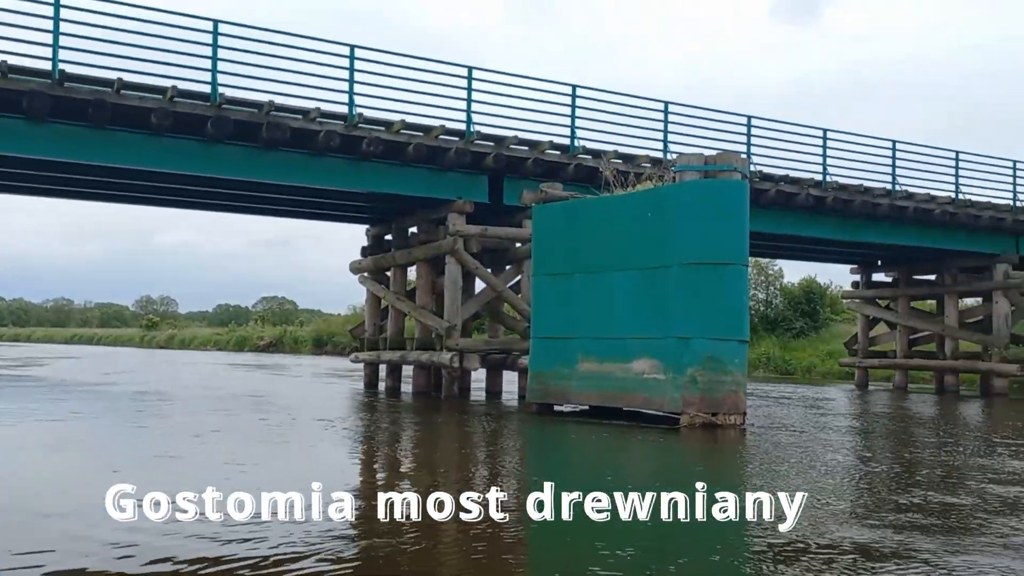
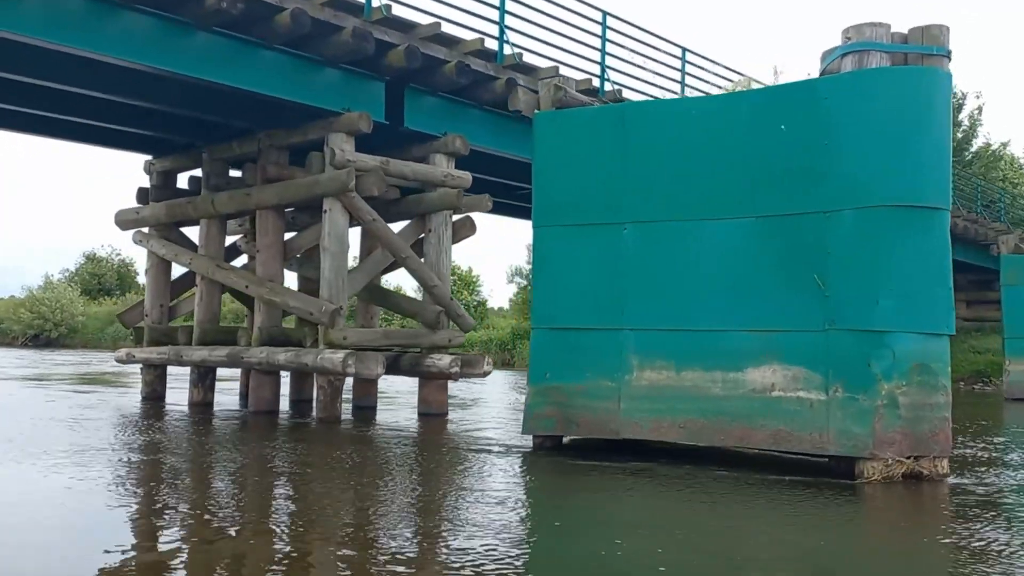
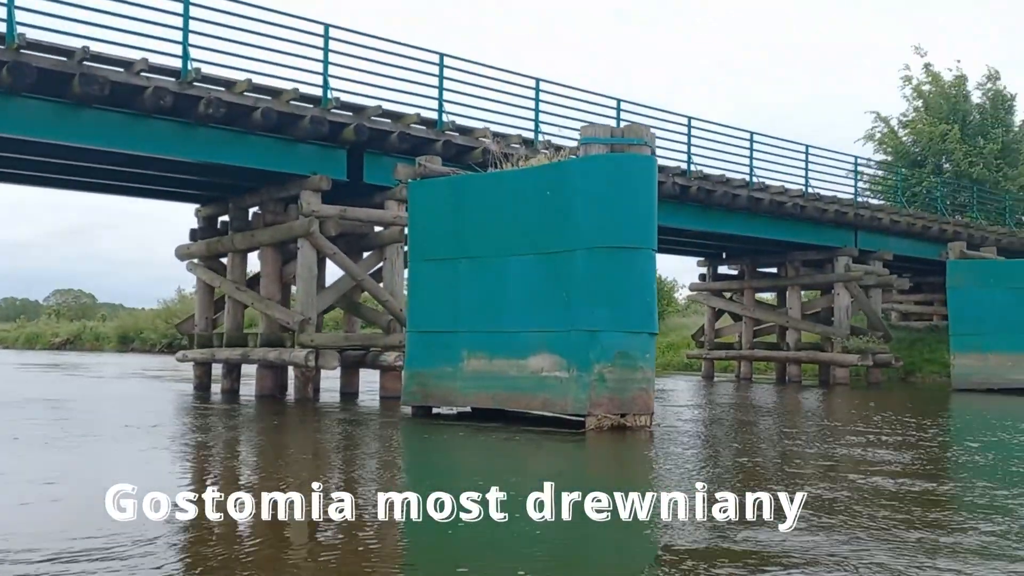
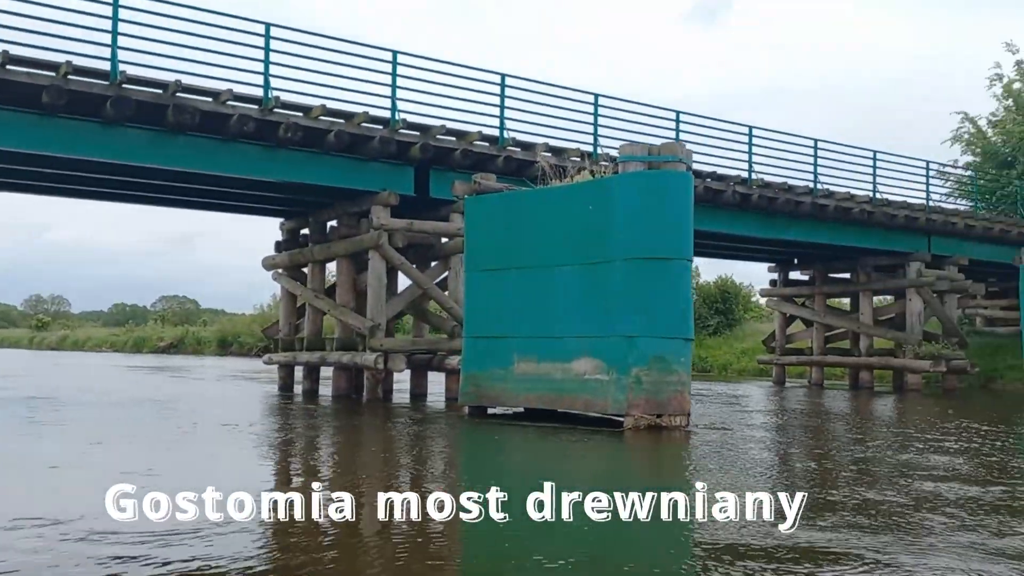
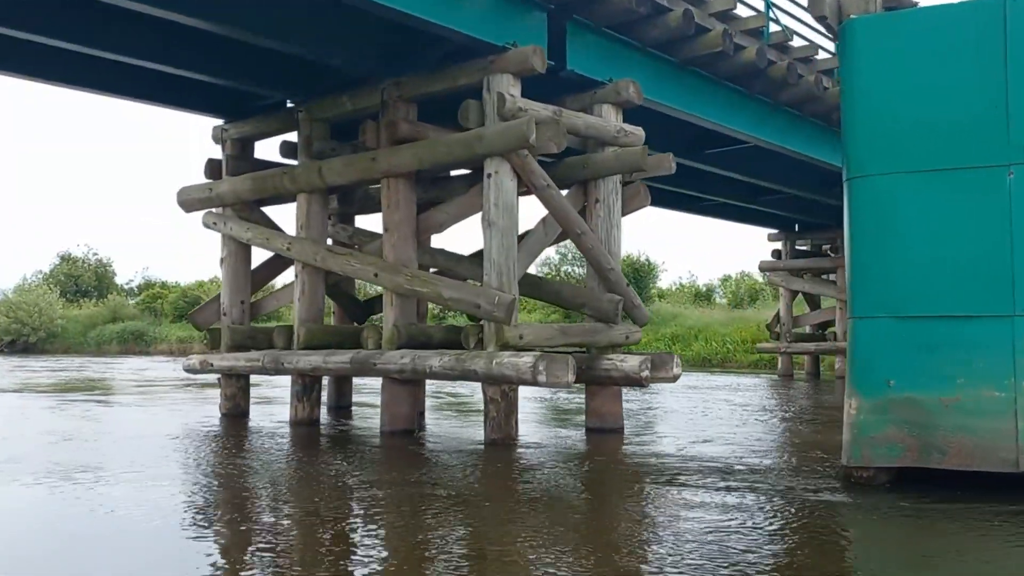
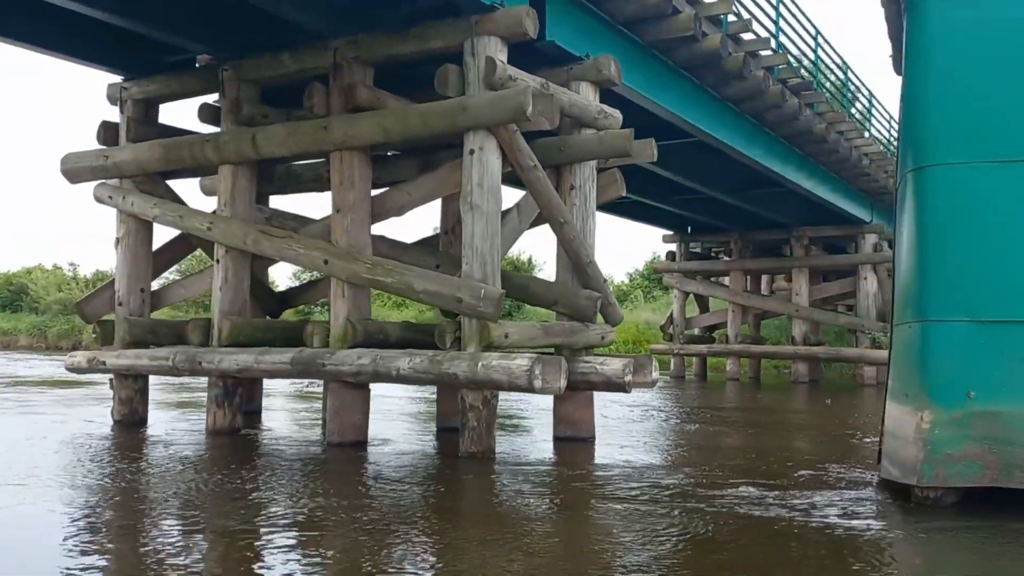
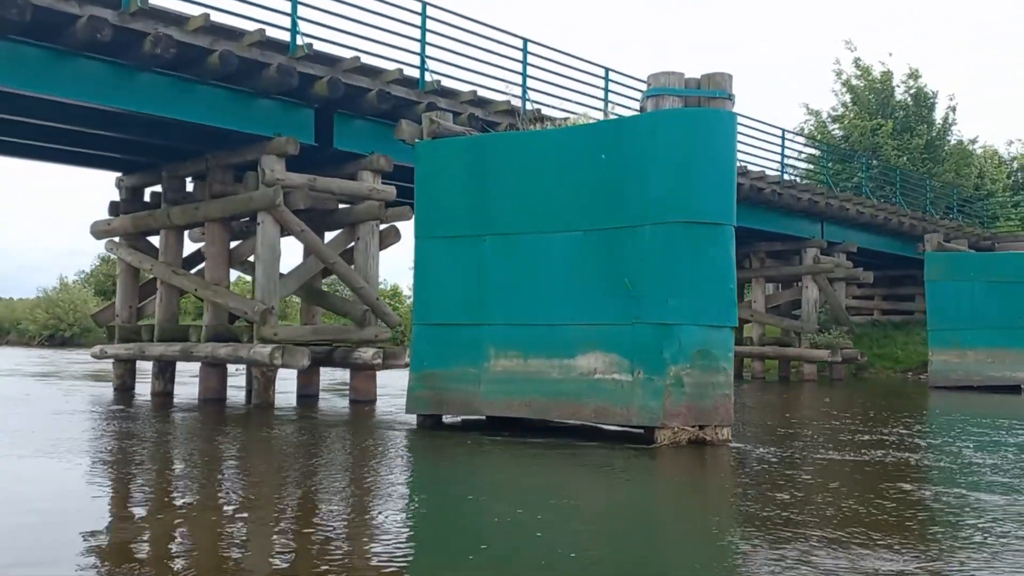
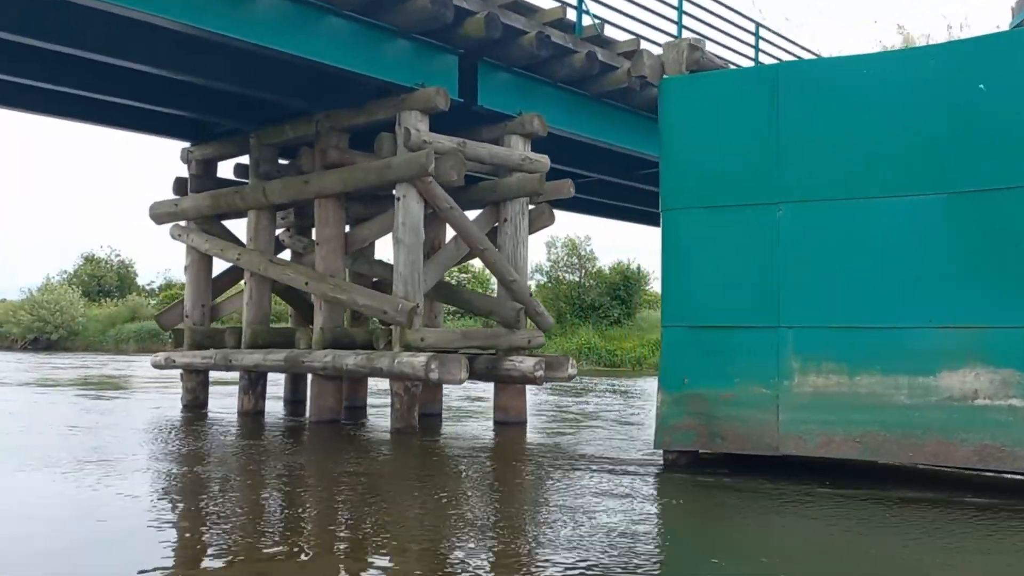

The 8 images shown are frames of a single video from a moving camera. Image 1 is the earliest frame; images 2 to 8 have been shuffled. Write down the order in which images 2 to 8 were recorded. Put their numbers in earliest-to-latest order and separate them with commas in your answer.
4, 3, 7, 2, 8, 5, 6
